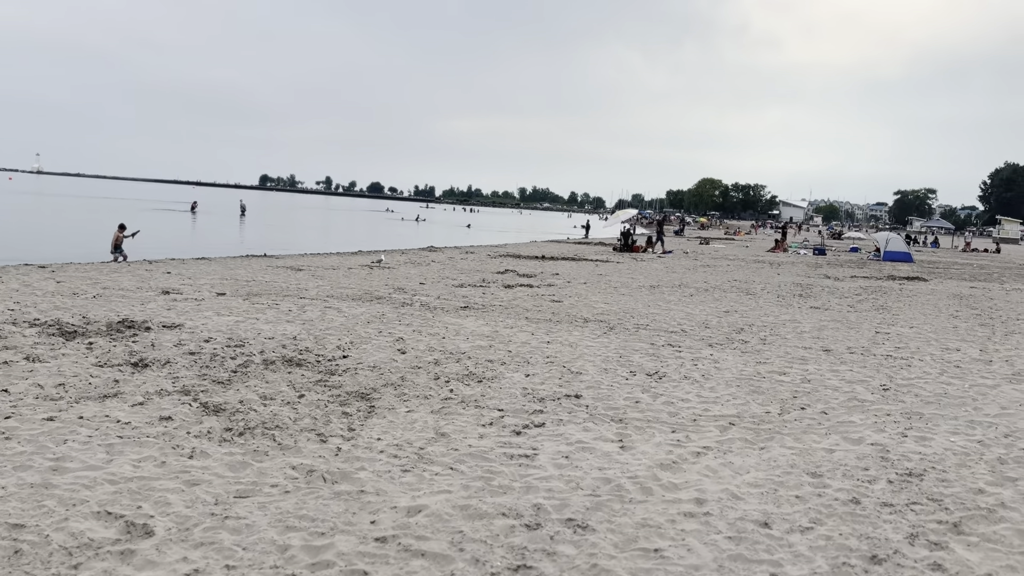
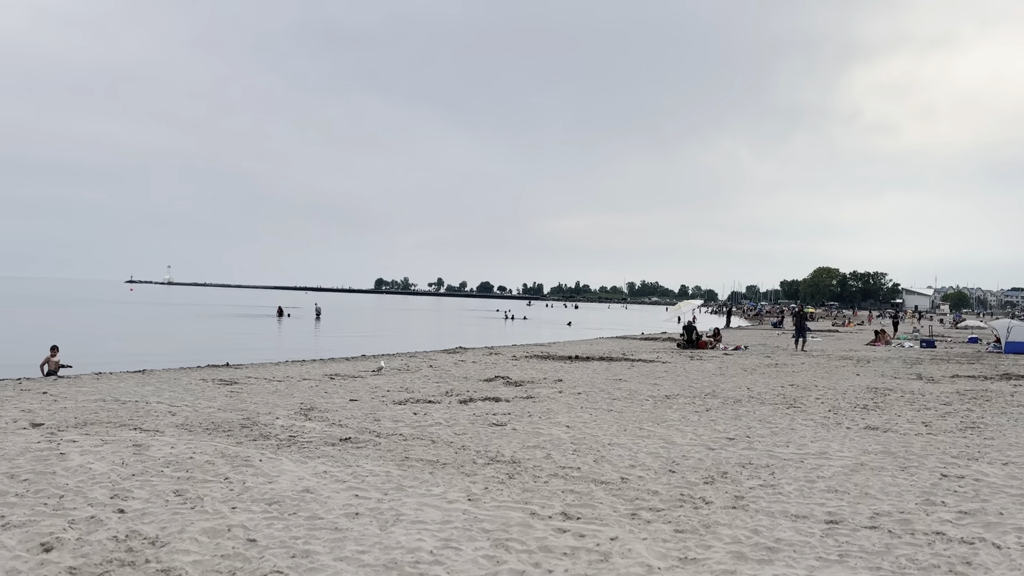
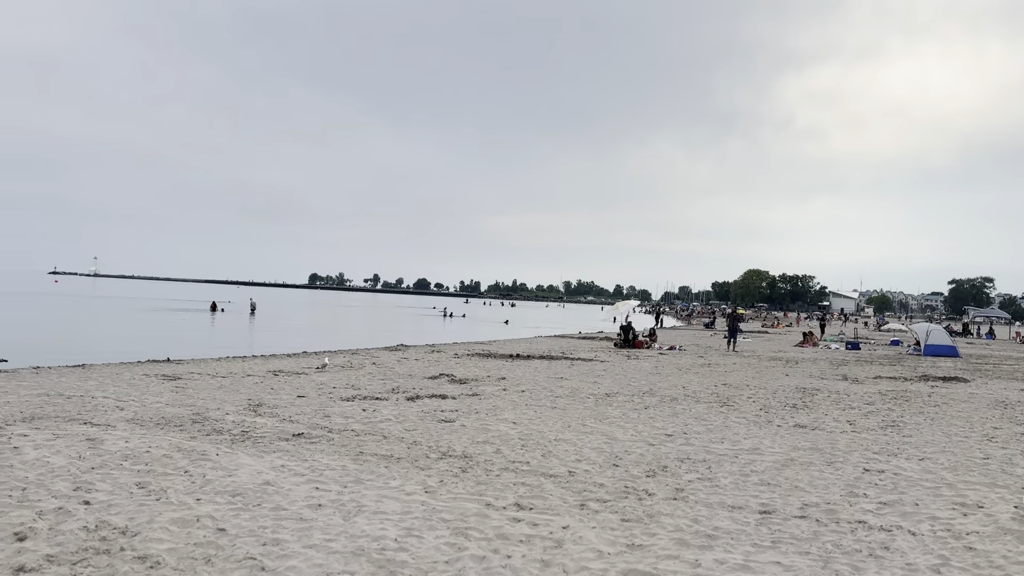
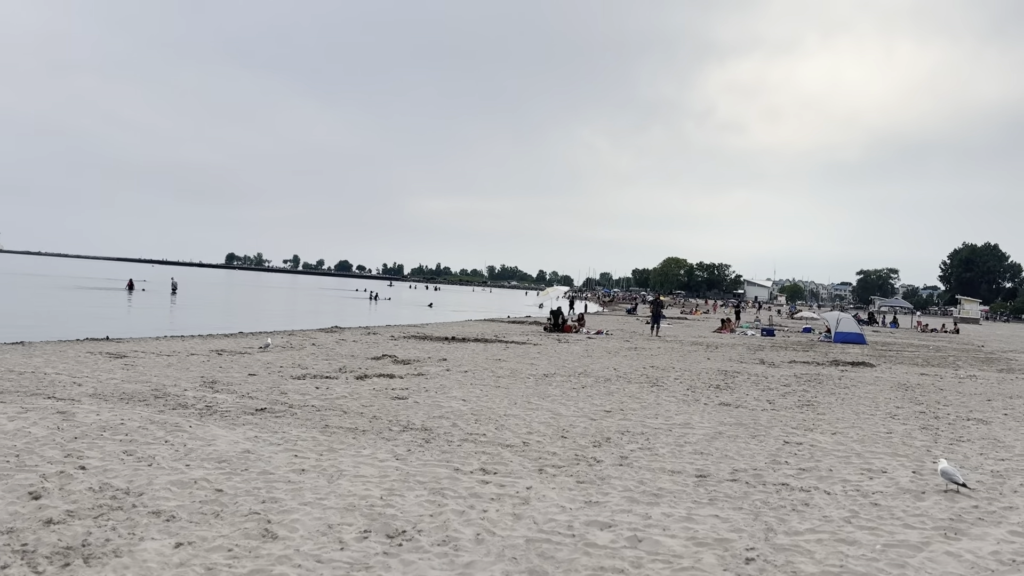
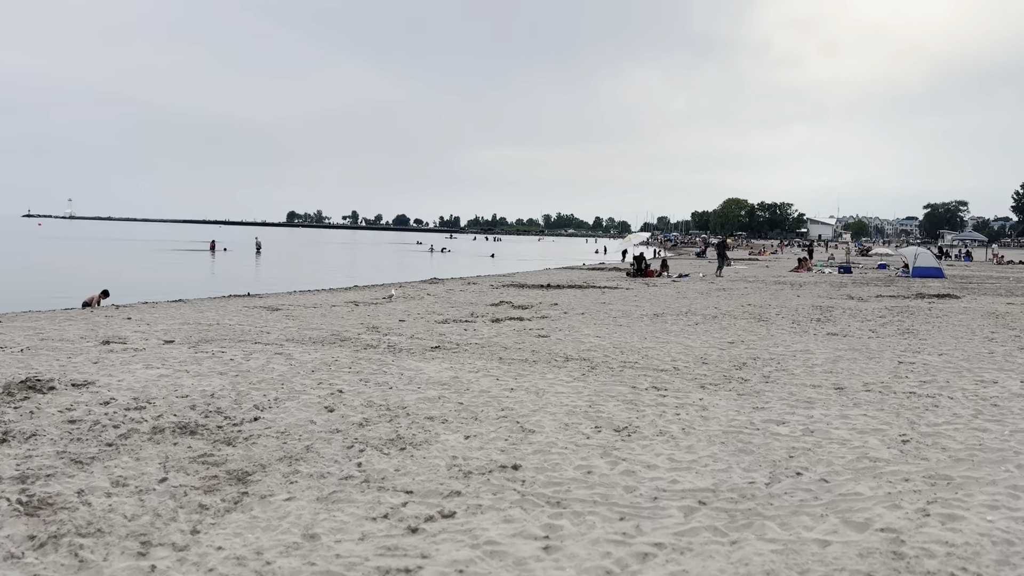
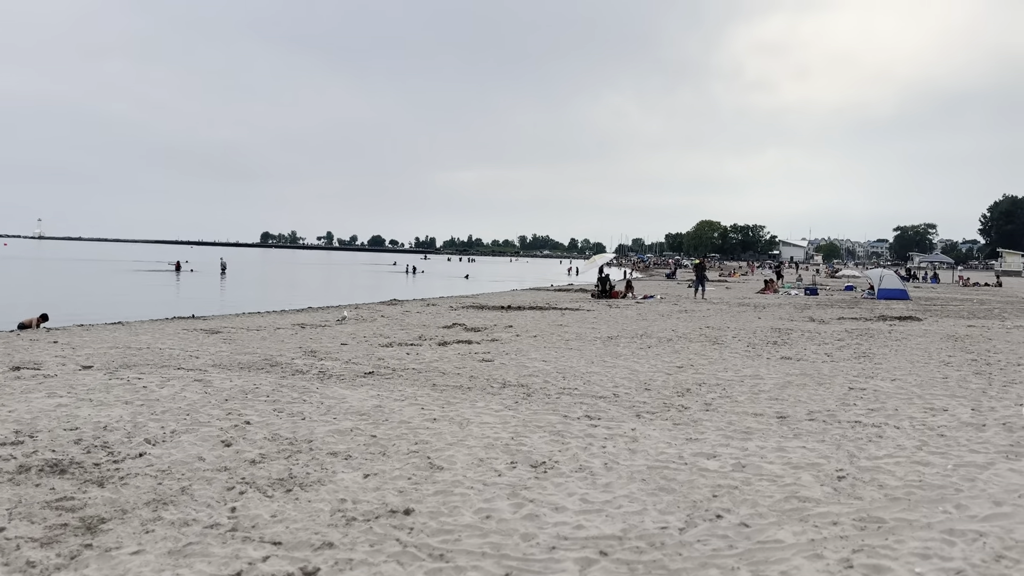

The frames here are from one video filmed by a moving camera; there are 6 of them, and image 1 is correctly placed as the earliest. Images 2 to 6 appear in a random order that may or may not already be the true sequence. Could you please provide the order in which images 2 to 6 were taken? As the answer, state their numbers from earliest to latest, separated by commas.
5, 6, 4, 3, 2
